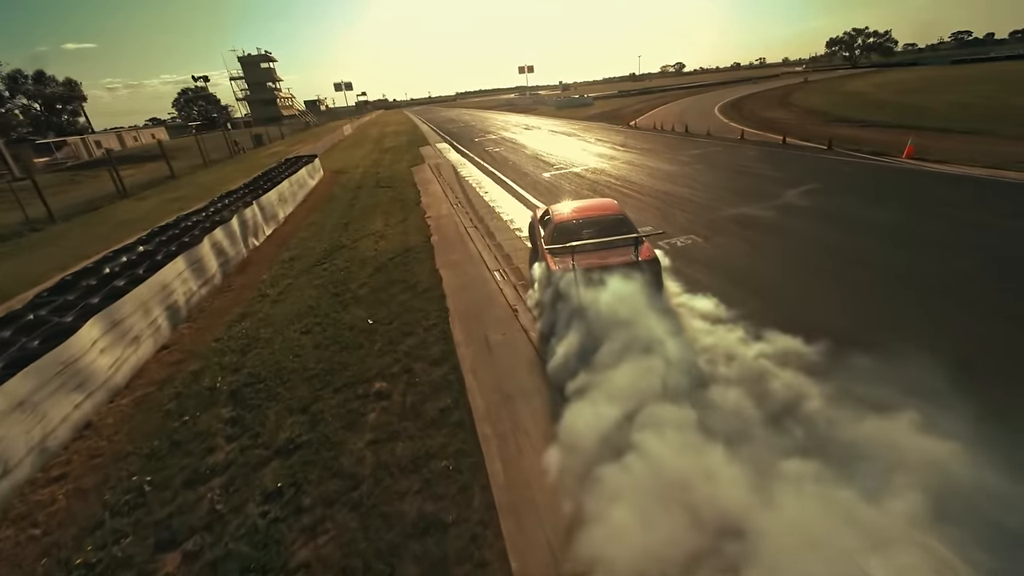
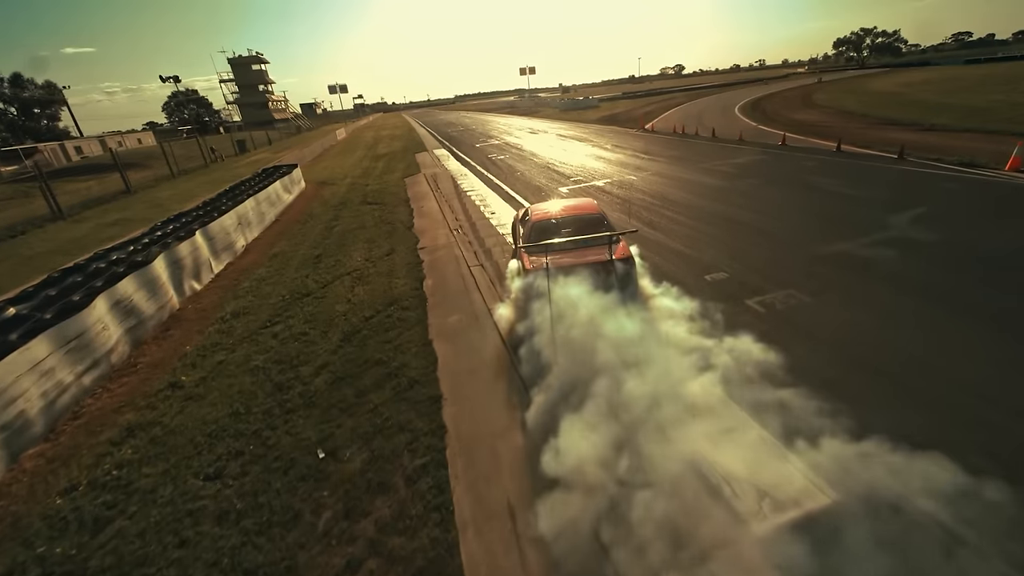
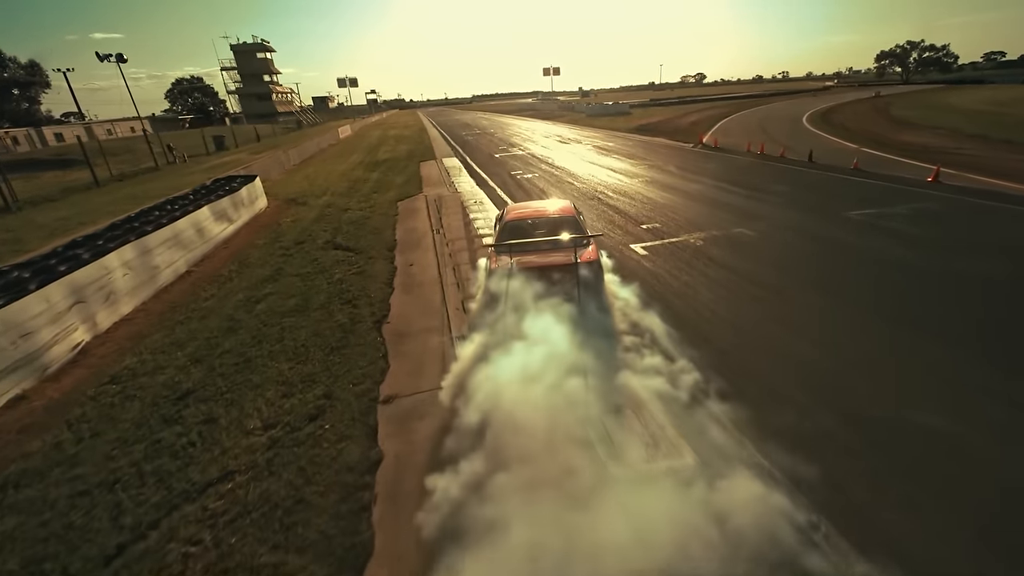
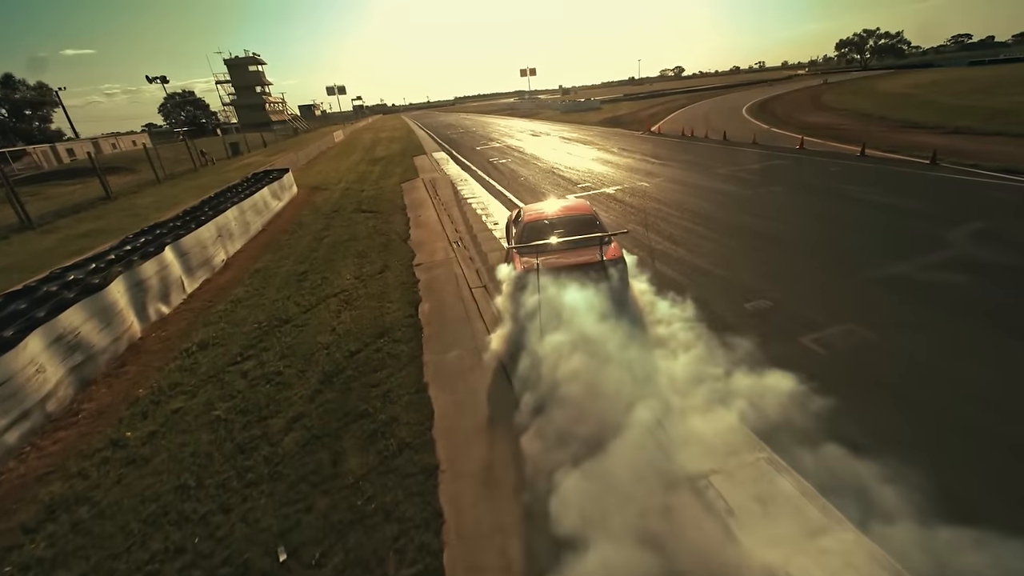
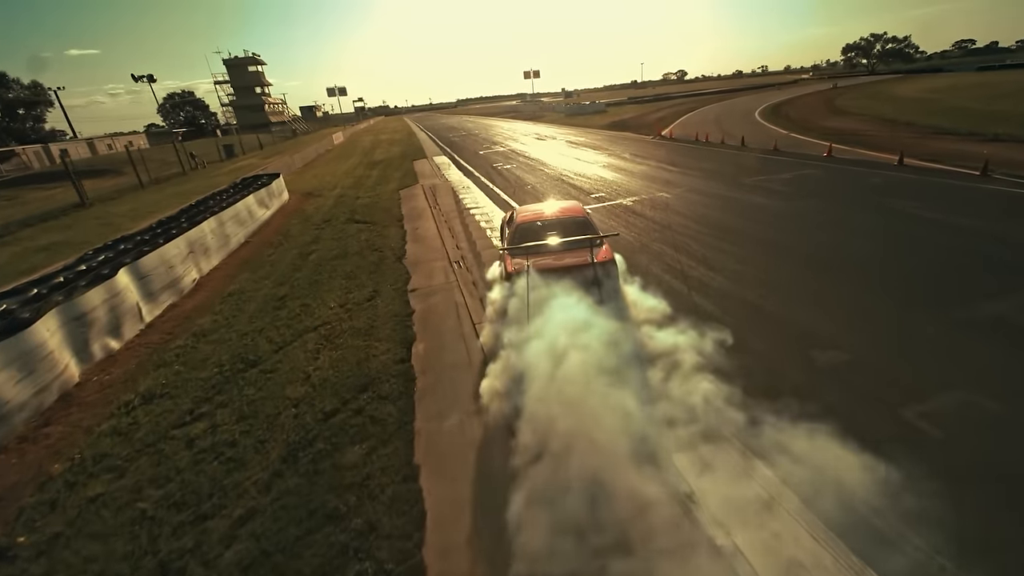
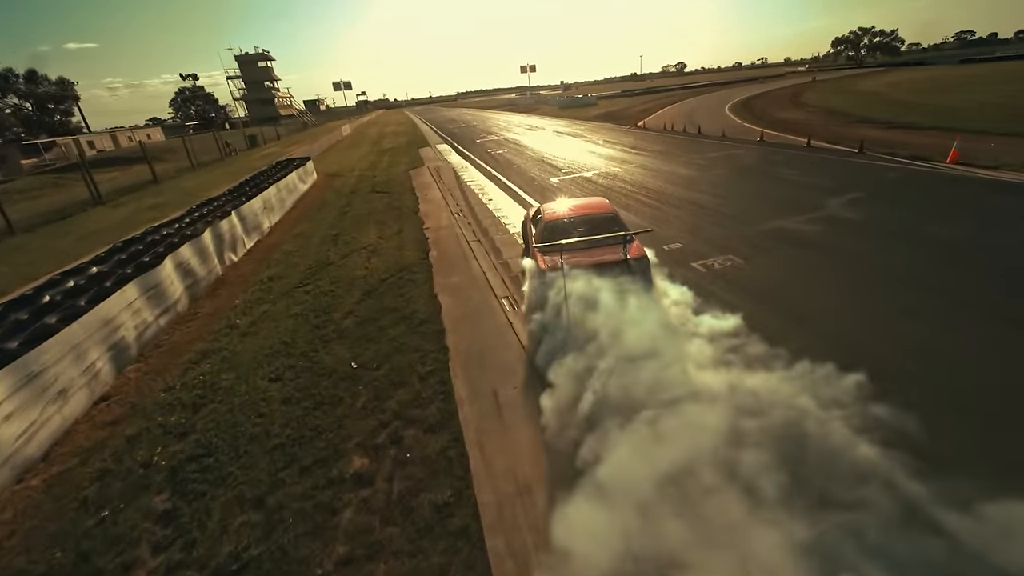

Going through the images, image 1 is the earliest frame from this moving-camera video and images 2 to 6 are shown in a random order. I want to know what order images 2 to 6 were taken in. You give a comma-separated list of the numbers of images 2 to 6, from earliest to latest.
6, 2, 4, 5, 3
